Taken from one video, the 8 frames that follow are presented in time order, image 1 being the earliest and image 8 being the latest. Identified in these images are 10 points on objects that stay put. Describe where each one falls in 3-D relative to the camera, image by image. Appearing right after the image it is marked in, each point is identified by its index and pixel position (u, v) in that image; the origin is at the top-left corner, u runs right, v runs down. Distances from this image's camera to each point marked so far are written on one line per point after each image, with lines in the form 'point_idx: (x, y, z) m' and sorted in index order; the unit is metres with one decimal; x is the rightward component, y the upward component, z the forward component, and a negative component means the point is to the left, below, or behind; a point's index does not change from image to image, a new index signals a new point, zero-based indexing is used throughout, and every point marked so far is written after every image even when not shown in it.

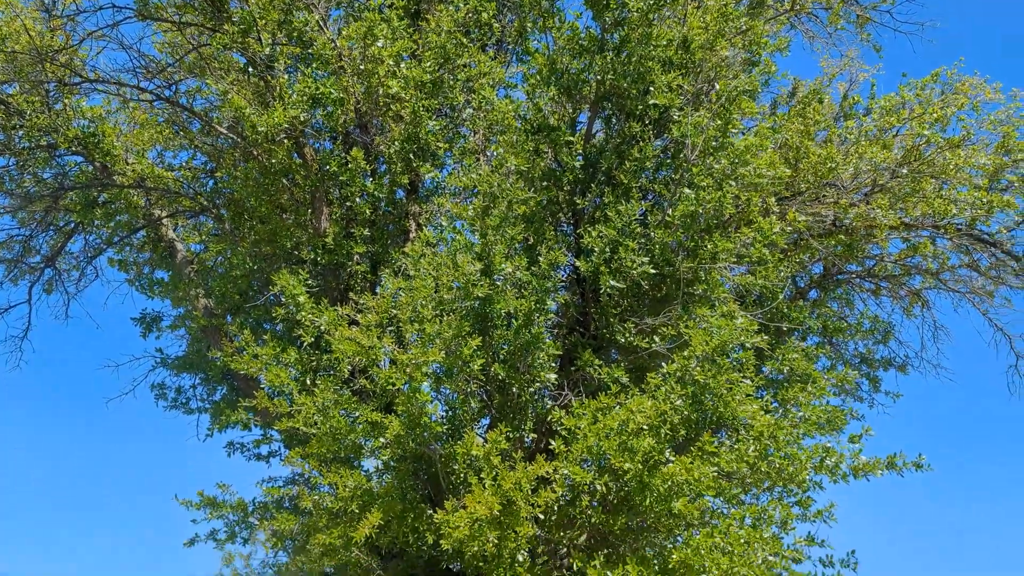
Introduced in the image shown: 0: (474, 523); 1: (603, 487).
0: (-0.3, -1.6, +5.8) m
1: (+0.7, -1.4, +6.1) m
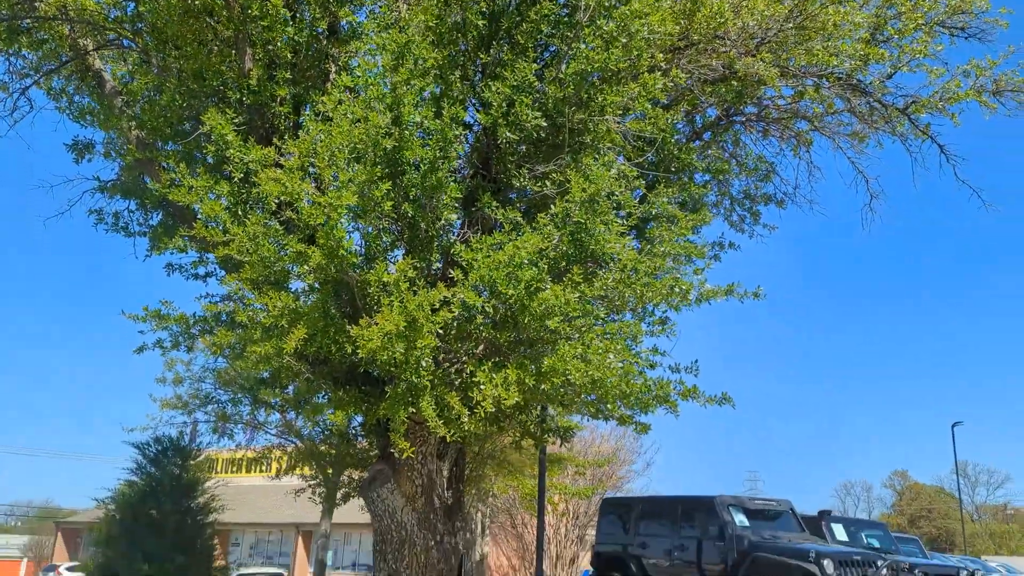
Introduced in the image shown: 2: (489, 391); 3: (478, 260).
0: (-1.1, -0.4, +7.0) m
1: (-0.2, -0.2, +7.4) m
2: (-0.2, -0.9, +7.0) m
3: (-0.3, +0.2, +7.4) m
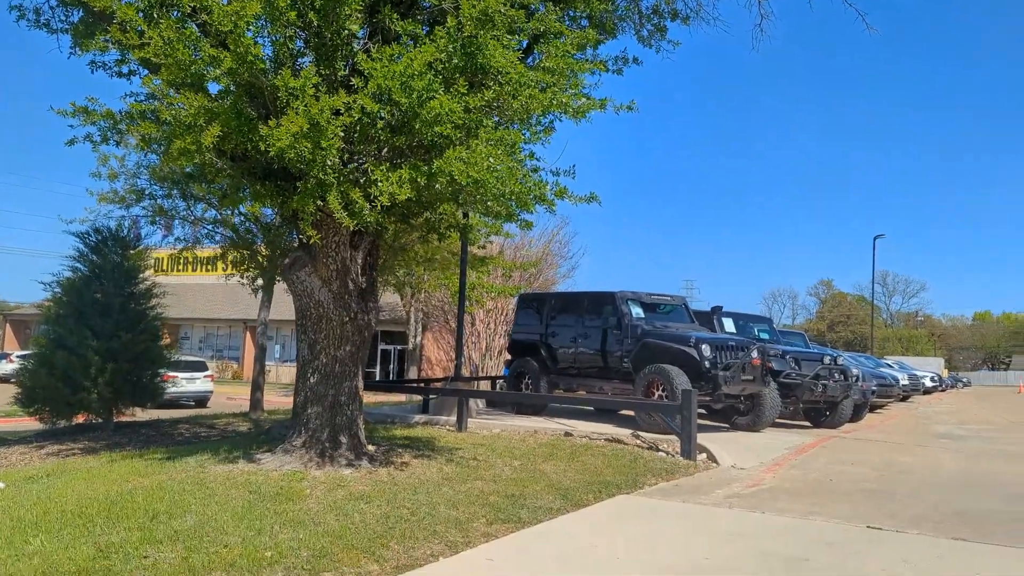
0: (-2.1, +1.4, +8.0) m
1: (-1.2, +1.7, +8.4) m
2: (-1.2, +1.0, +8.1) m
3: (-1.3, +2.1, +8.3) m
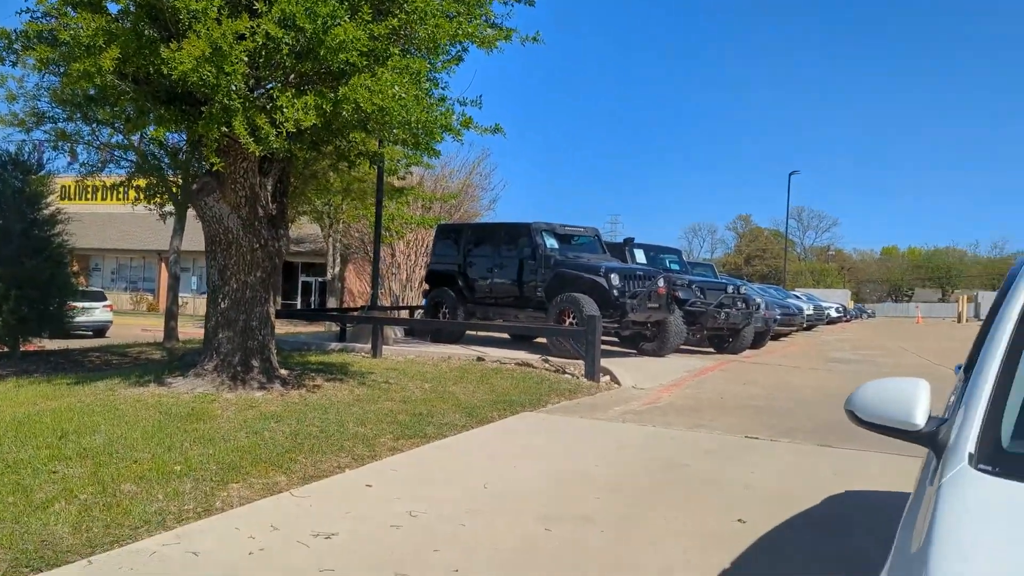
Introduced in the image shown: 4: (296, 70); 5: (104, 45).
0: (-3.0, +2.2, +8.0) m
1: (-2.2, +2.5, +8.4) m
2: (-2.2, +1.7, +8.2) m
3: (-2.3, +2.9, +8.2) m
4: (-2.2, +2.3, +8.8) m
5: (-4.1, +2.4, +8.4) m
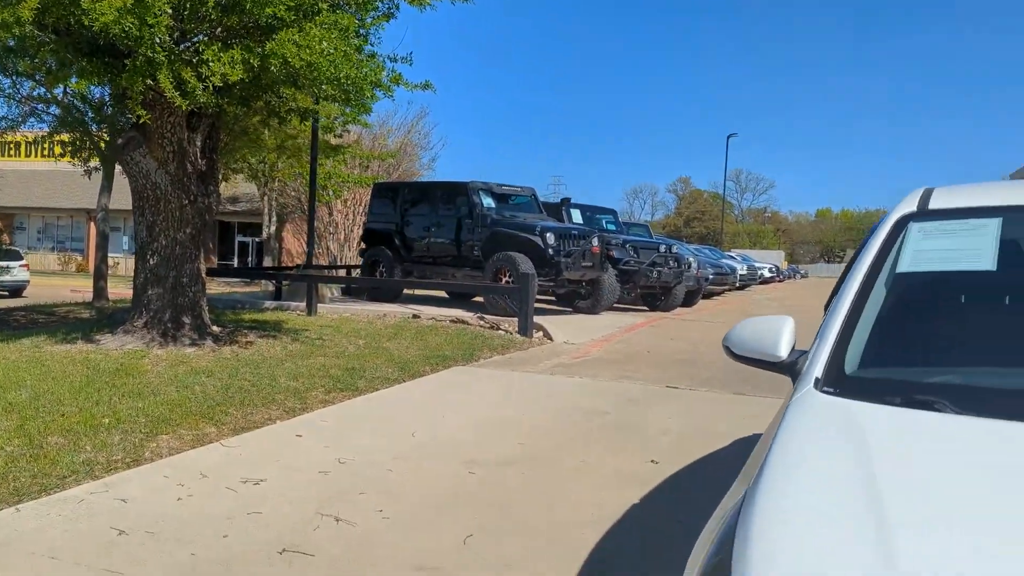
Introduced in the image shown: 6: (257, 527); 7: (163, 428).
0: (-3.7, +2.6, +7.9) m
1: (-2.9, +2.9, +8.3) m
2: (-2.9, +2.1, +8.2) m
3: (-3.0, +3.3, +8.1) m
4: (-3.0, +2.7, +8.7) m
5: (-4.8, +2.9, +8.2) m
6: (-1.5, -1.4, +5.1) m
7: (-2.9, -1.2, +7.1) m
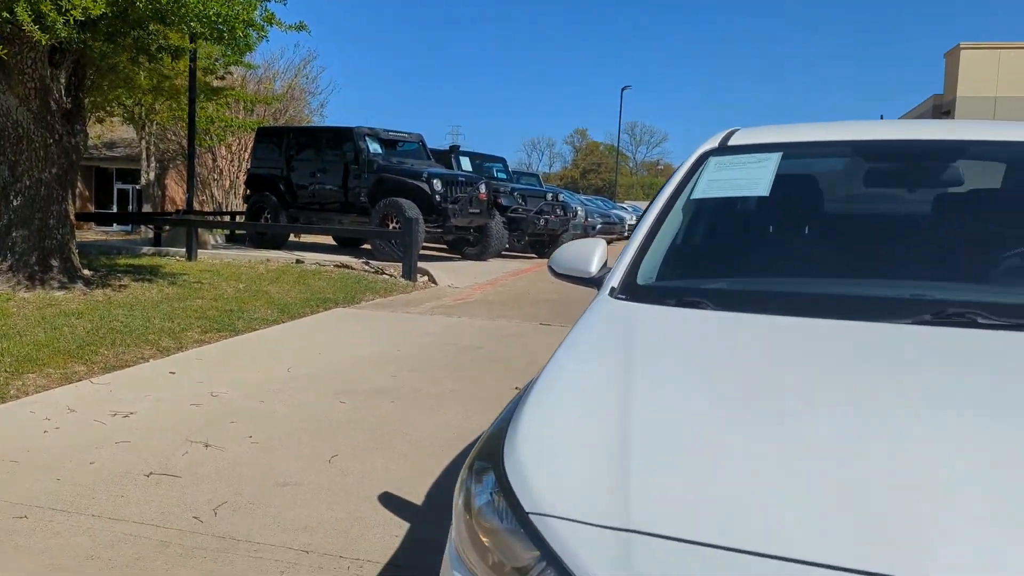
0: (-4.9, +3.1, +7.5) m
1: (-4.1, +3.5, +8.0) m
2: (-4.1, +2.7, +8.0) m
3: (-4.2, +3.9, +7.8) m
4: (-4.3, +3.3, +8.4) m
5: (-6.0, +3.4, +7.7) m
6: (-2.4, -1.0, +5.2) m
7: (-4.0, -0.7, +7.0) m
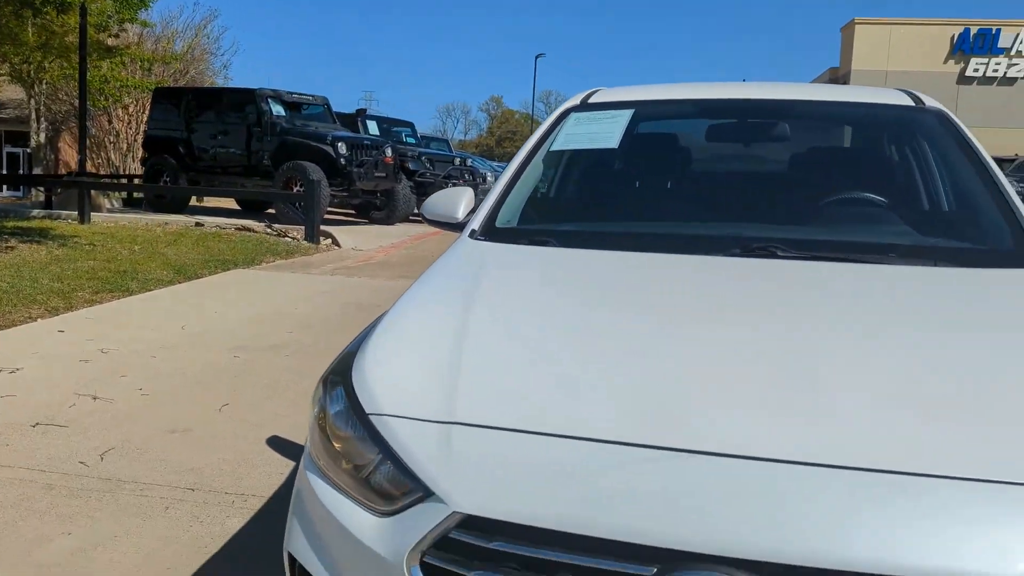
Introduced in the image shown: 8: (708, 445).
0: (-5.8, +3.5, +7.1) m
1: (-5.1, +3.9, +7.7) m
2: (-5.1, +3.1, +7.6) m
3: (-5.2, +4.2, +7.5) m
4: (-5.3, +3.7, +8.1) m
5: (-7.0, +3.8, +7.2) m
6: (-3.1, -0.7, +5.2) m
7: (-4.9, -0.3, +6.9) m
8: (+0.4, -0.4, +1.9) m
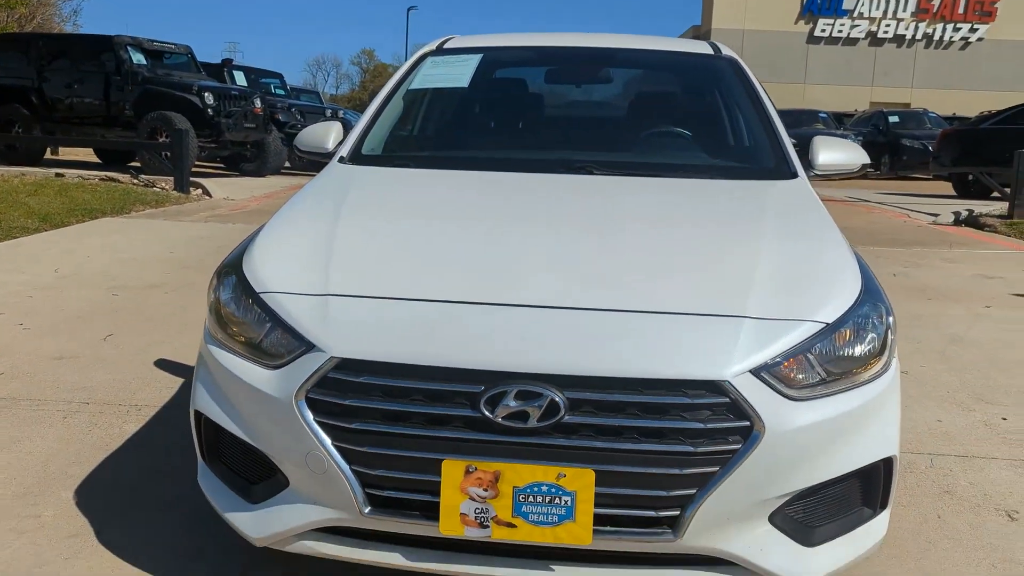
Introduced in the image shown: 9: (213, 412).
0: (-7.0, +3.9, +6.6) m
1: (-6.4, +4.3, +7.2) m
2: (-6.3, +3.5, +7.2) m
3: (-6.4, +4.7, +7.0) m
4: (-6.6, +4.2, +7.6) m
5: (-8.1, +4.1, +6.5) m
6: (-4.0, -0.4, +5.3) m
7: (-6.0, +0.1, +6.7) m
8: (0.0, 0.0, +2.5) m
9: (-1.0, -0.4, +2.7) m
